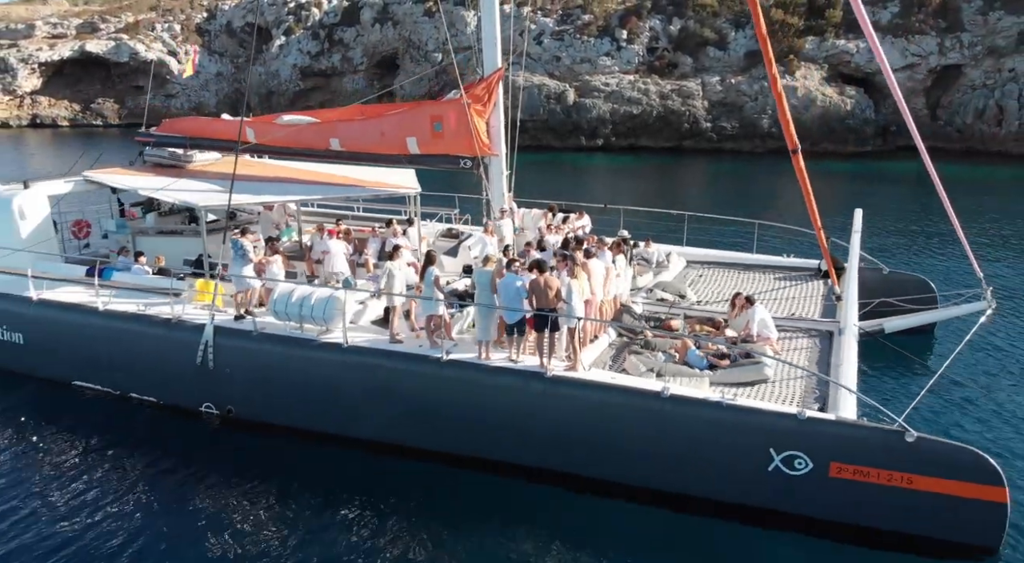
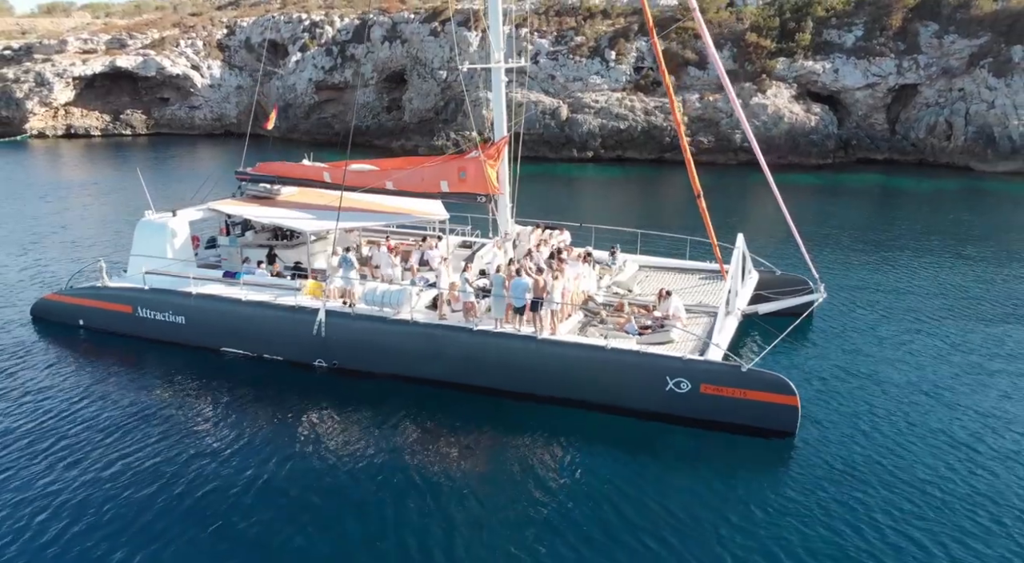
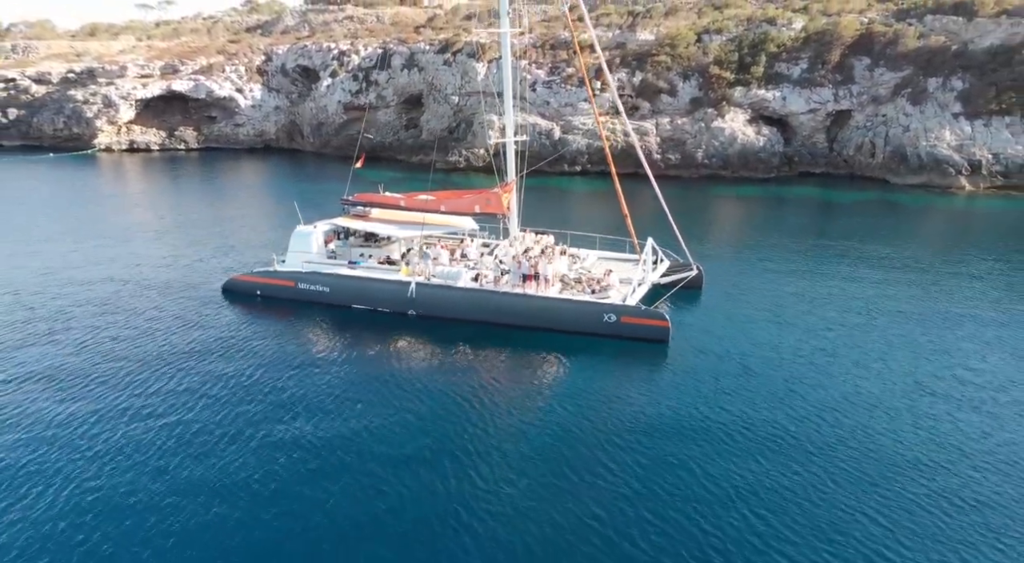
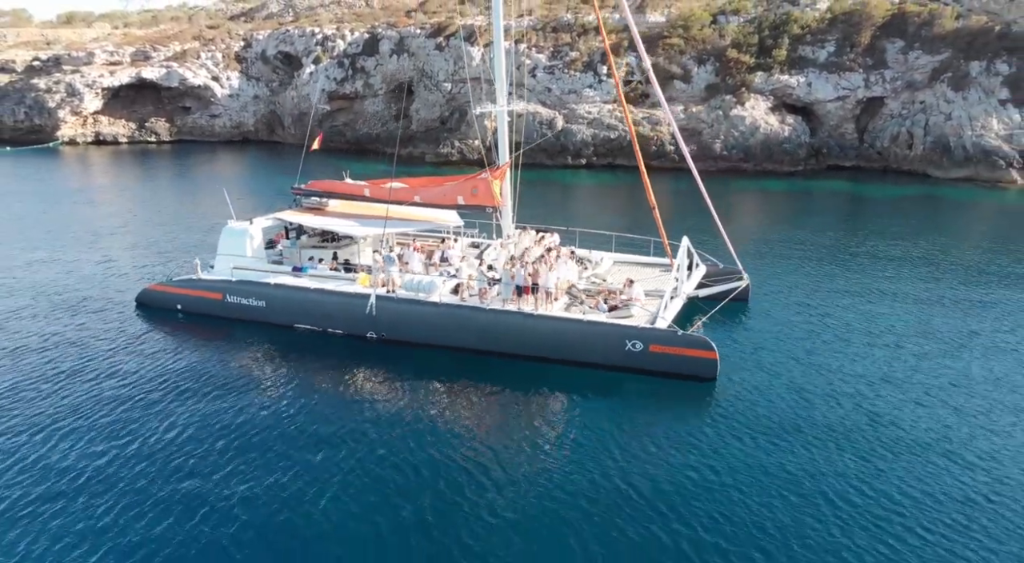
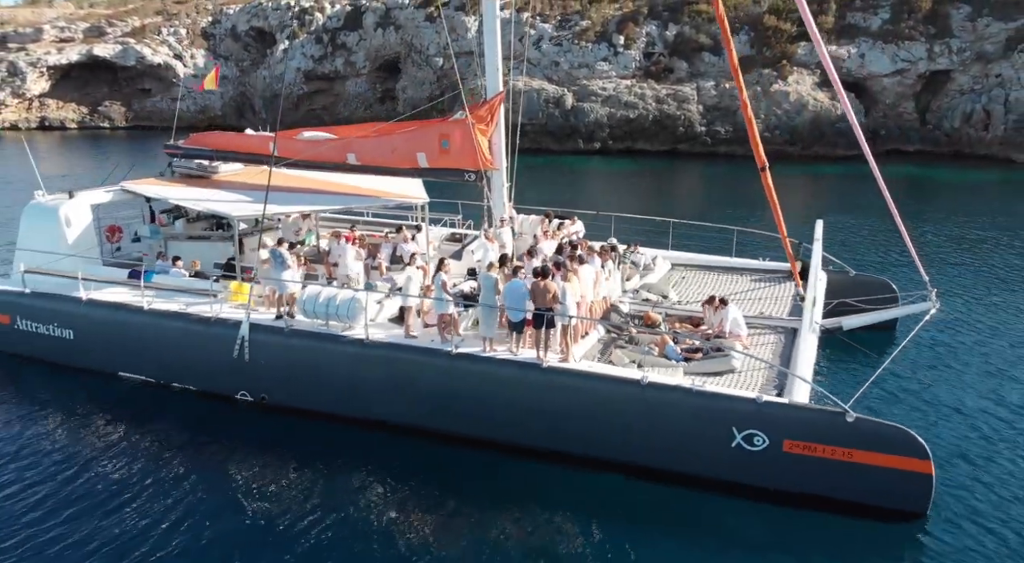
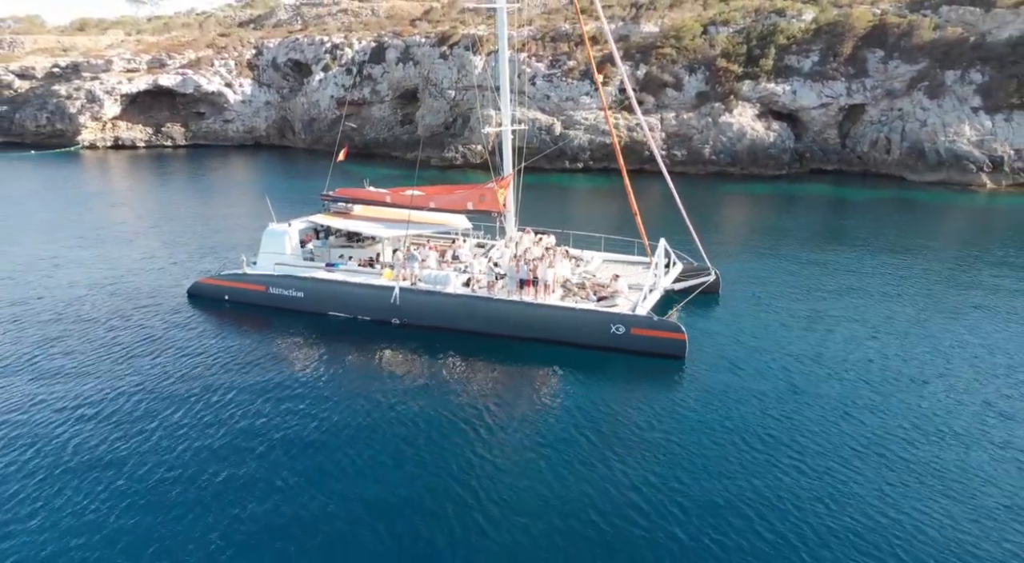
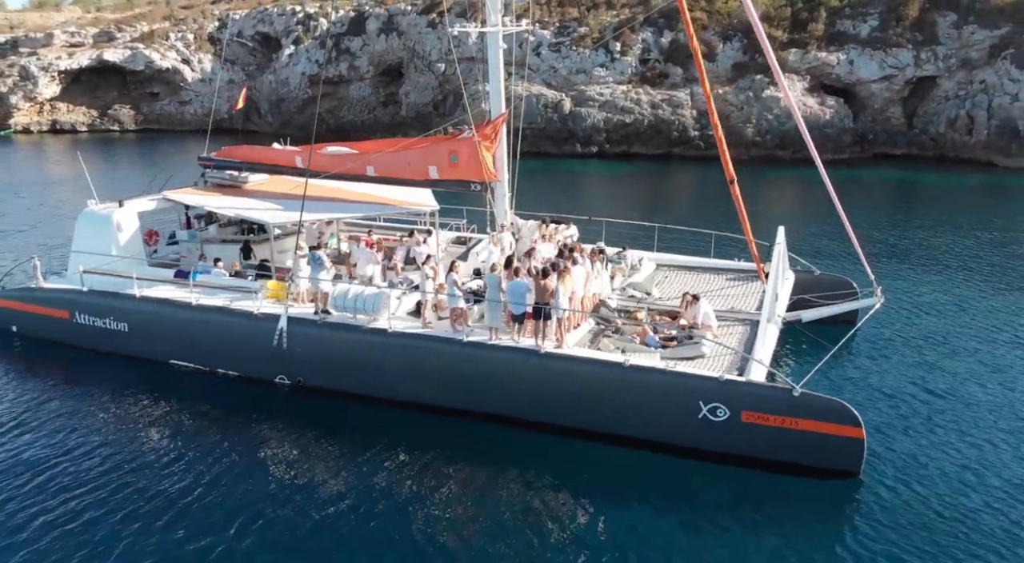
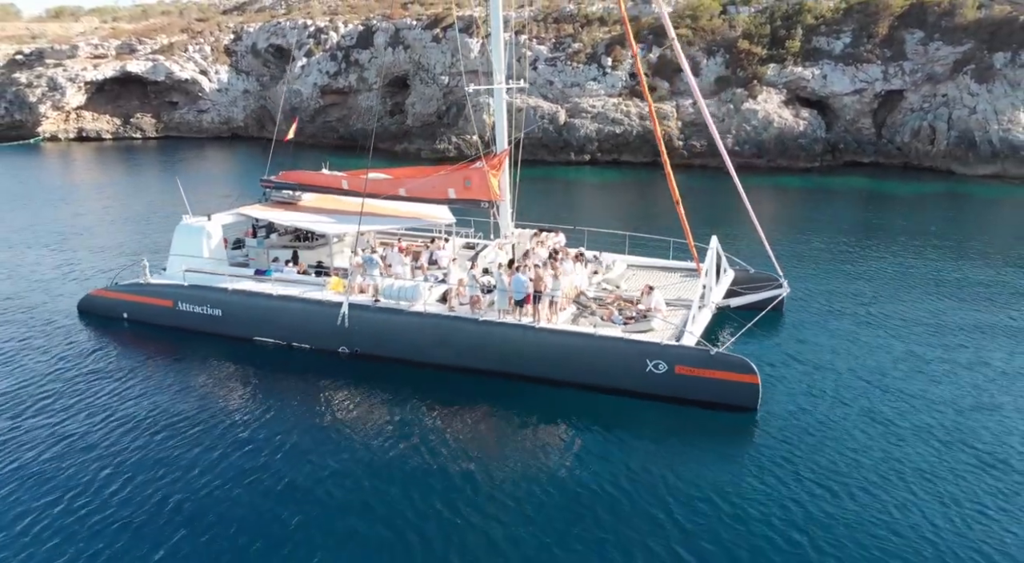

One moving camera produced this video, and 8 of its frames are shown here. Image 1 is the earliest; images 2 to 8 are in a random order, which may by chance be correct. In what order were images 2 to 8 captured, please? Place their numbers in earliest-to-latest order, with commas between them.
5, 7, 2, 8, 4, 6, 3
